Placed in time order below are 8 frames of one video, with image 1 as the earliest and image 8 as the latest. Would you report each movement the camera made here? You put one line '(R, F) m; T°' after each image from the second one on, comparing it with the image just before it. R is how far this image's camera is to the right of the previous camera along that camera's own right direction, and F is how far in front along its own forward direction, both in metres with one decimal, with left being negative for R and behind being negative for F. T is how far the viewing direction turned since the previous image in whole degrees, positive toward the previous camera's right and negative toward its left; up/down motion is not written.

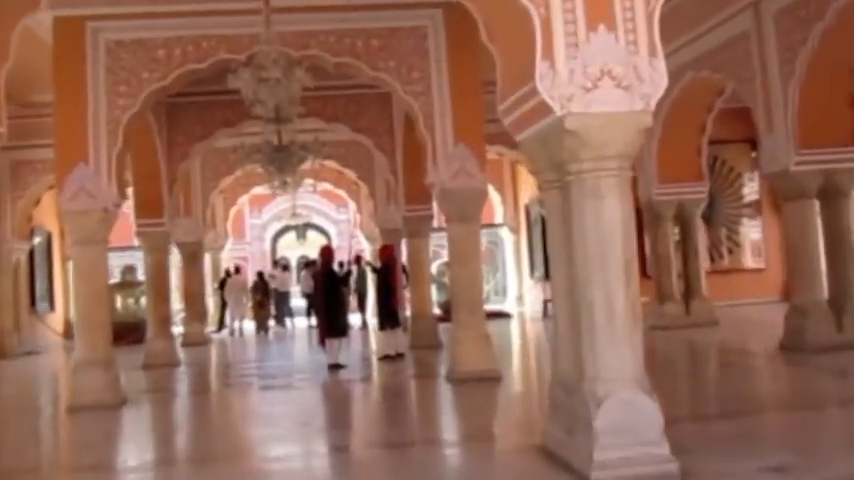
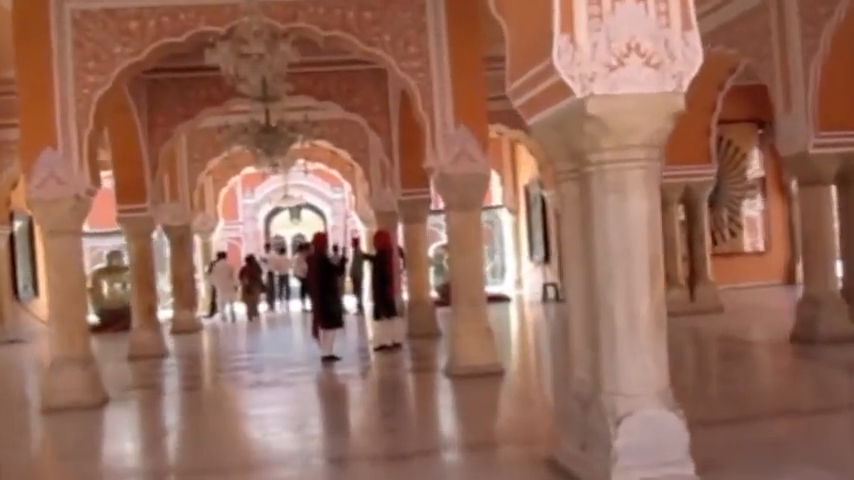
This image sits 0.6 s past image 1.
(0.0, +0.6) m; 0°
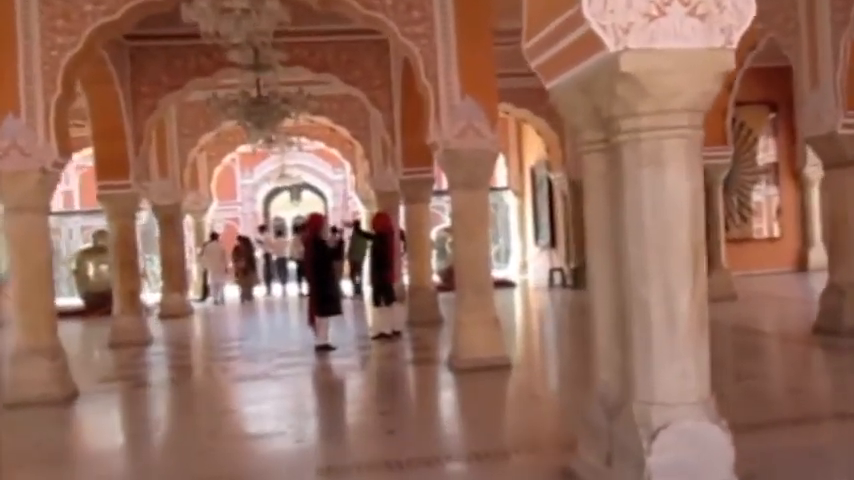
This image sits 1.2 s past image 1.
(0.0, +0.6) m; 0°
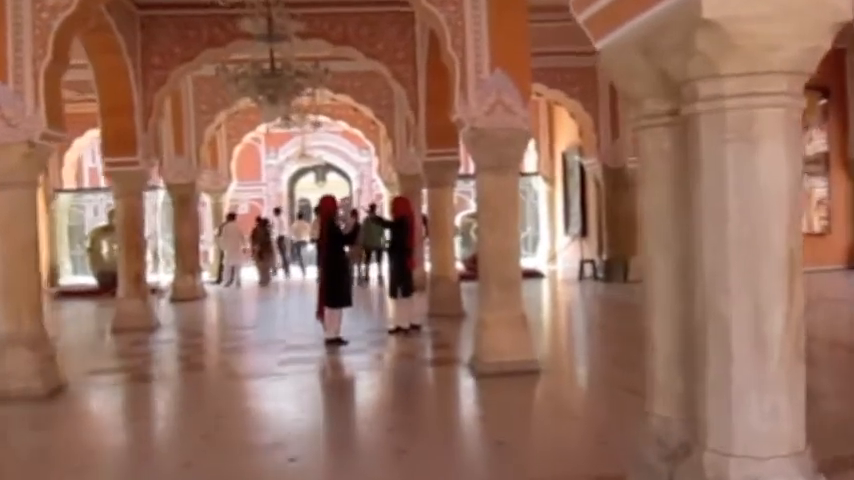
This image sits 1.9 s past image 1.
(+0.1, +0.7) m; -3°
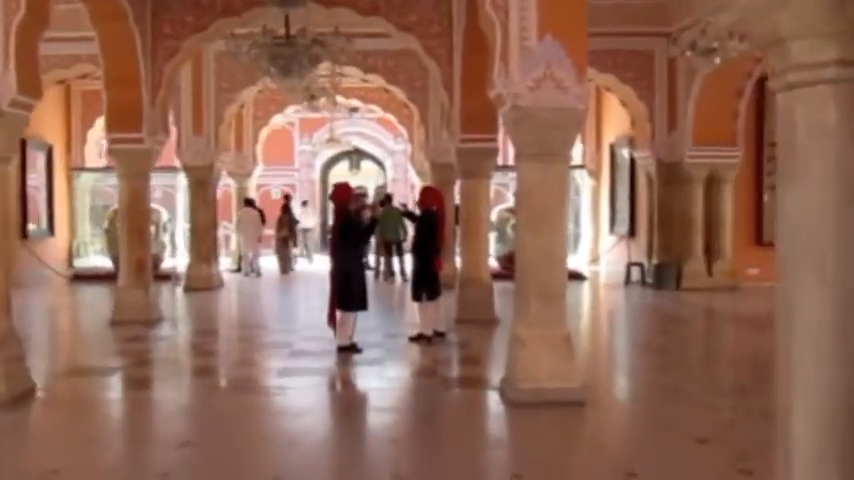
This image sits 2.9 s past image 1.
(+0.1, +1.1) m; -3°
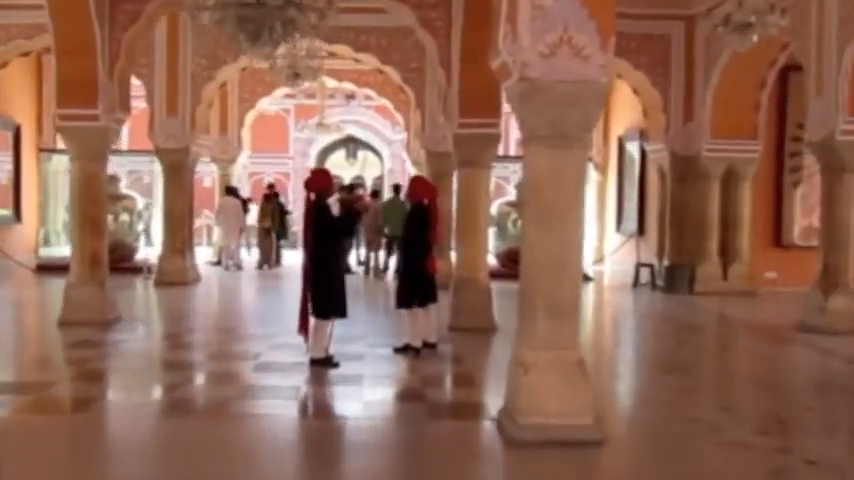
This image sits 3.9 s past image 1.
(+0.1, +1.0) m; 0°
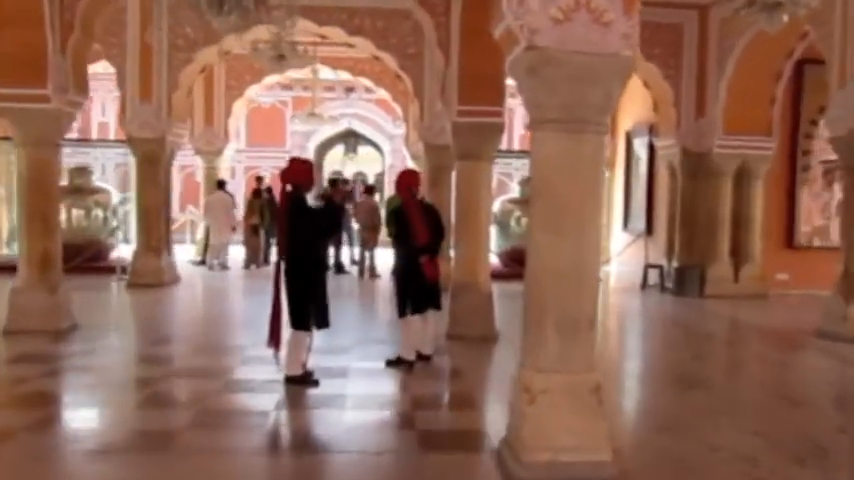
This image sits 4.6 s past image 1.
(+0.1, +0.7) m; 0°
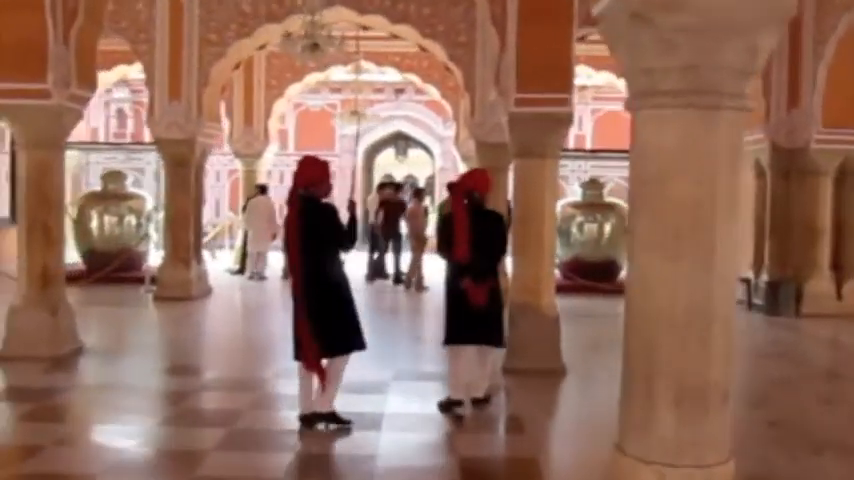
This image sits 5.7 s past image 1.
(0.0, +1.1) m; -5°
